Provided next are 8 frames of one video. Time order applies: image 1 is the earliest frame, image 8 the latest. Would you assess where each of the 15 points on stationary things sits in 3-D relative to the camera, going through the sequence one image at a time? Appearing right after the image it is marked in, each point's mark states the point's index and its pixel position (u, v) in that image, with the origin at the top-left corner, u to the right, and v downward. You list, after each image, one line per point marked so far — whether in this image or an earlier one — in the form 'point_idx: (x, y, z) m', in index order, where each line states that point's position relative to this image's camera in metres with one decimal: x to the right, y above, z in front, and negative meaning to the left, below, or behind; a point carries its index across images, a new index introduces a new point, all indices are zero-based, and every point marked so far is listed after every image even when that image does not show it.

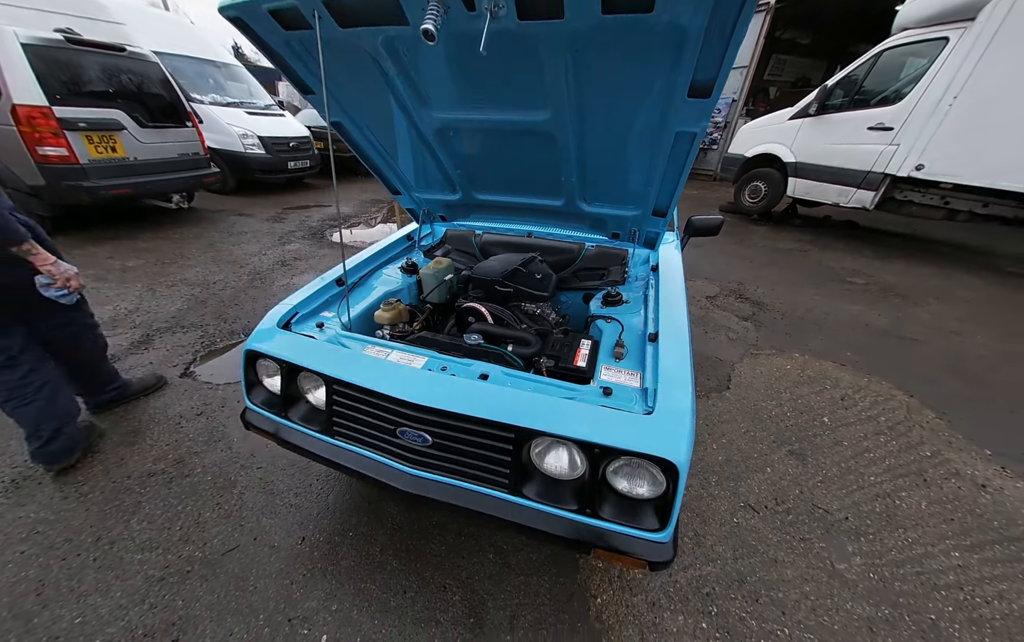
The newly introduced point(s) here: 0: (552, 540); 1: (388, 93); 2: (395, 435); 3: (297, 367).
0: (+0.1, -0.6, +1.0) m
1: (-0.4, +0.8, +1.3) m
2: (-0.4, -0.4, +1.1) m
3: (-0.7, -0.2, +1.2) m
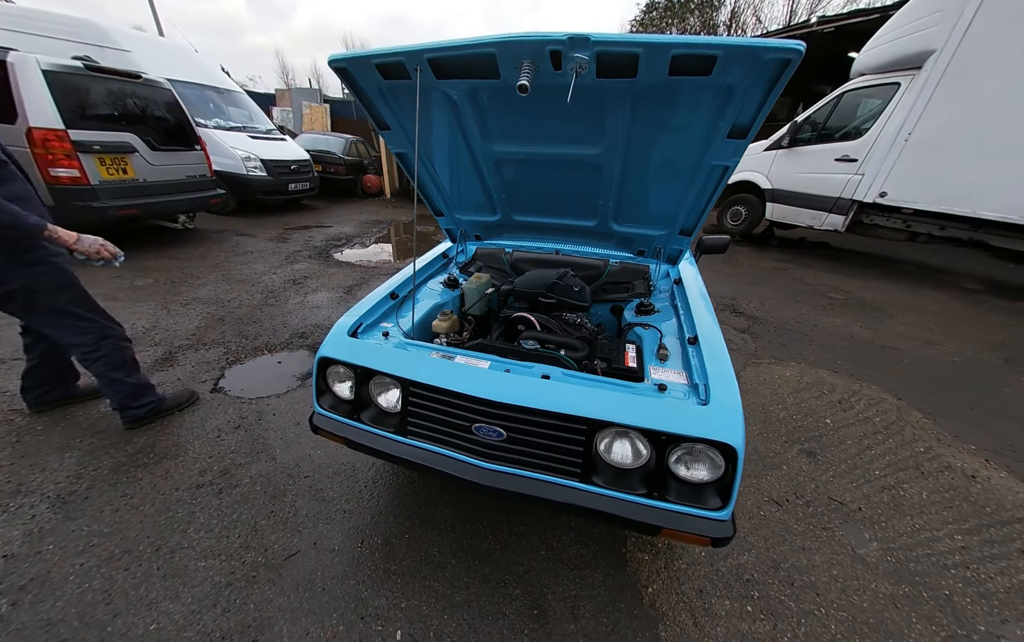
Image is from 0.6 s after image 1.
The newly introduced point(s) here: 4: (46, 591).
0: (+0.4, -0.6, +1.1) m
1: (-0.2, +0.8, +1.5) m
2: (-0.1, -0.4, +1.2) m
3: (-0.5, -0.2, +1.3) m
4: (-1.7, -1.0, +1.3) m
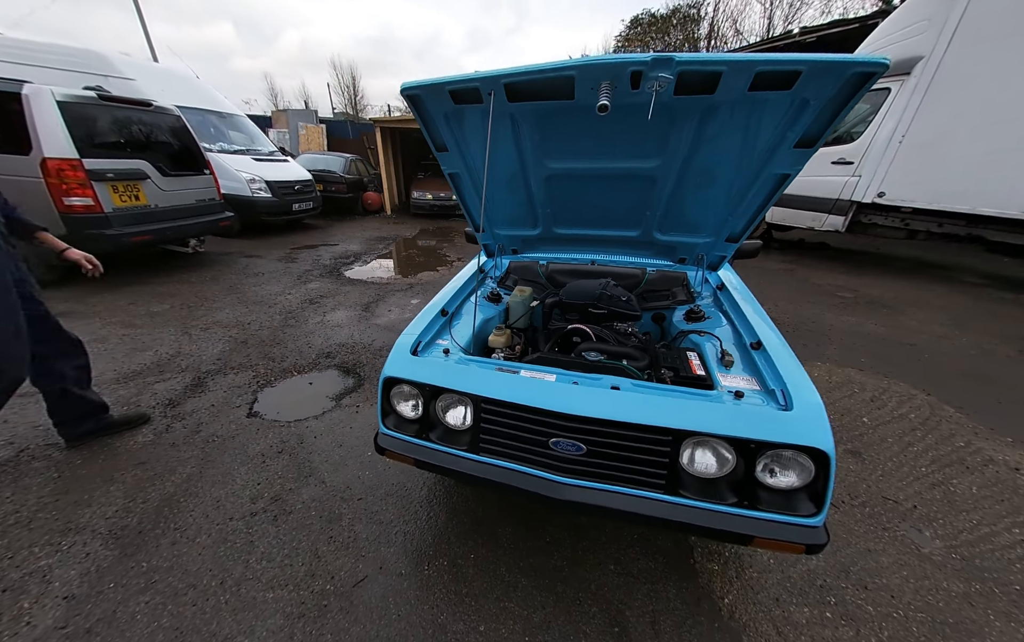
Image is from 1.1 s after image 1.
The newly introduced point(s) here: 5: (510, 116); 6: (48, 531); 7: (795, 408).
0: (+0.6, -0.7, +1.1) m
1: (0.0, +0.7, +1.5) m
2: (+0.1, -0.4, +1.2) m
3: (-0.3, -0.3, +1.3) m
4: (-1.4, -1.1, +1.2) m
5: (0.0, +0.8, +1.4) m
6: (-2.1, -0.9, +1.6) m
7: (+0.9, -0.3, +1.1) m
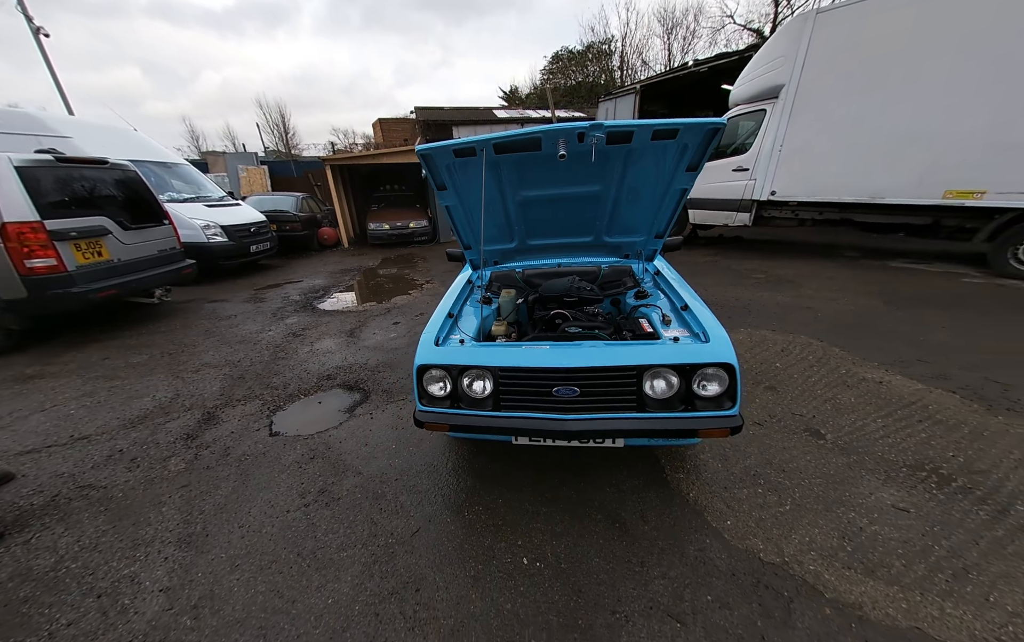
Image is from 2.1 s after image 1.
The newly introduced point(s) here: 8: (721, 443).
0: (+0.7, -0.5, +1.6) m
1: (-0.1, +0.8, +2.0) m
2: (+0.2, -0.4, +1.7) m
3: (-0.2, -0.2, +1.7) m
4: (-1.2, -1.2, +1.5) m
5: (-0.1, +0.8, +1.8) m
6: (-1.9, -1.1, +1.7) m
7: (+0.9, -0.1, +1.7) m
8: (+1.3, -0.7, +2.2) m
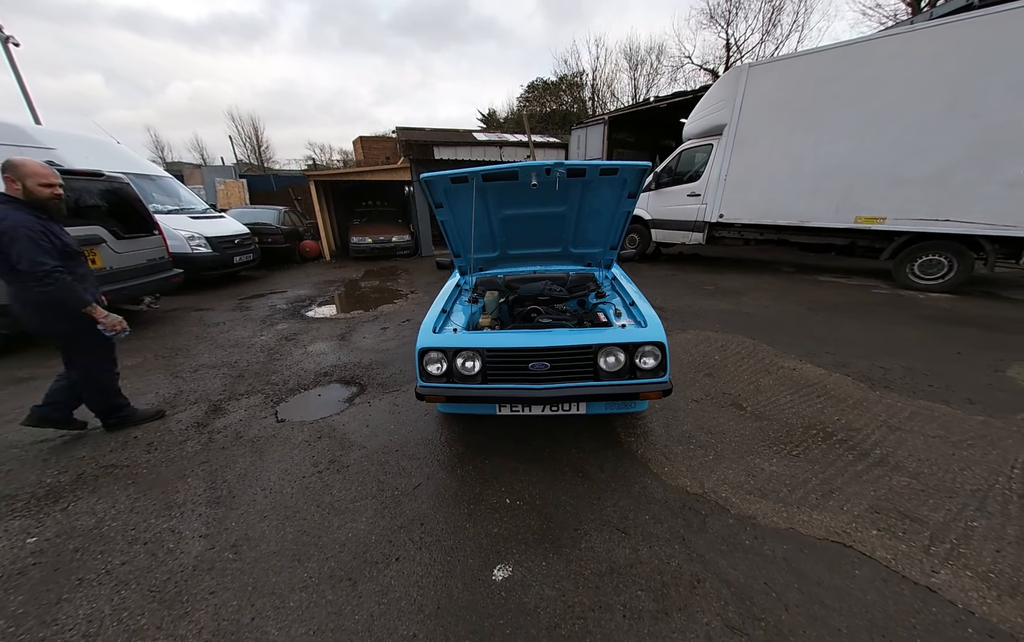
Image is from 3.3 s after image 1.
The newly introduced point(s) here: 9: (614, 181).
0: (+0.6, -0.4, +2.1) m
1: (-0.2, +0.8, +2.5) m
2: (+0.1, -0.3, +2.1) m
3: (-0.3, -0.2, +2.2) m
4: (-1.3, -1.1, +1.8) m
5: (-0.2, +0.9, +2.3) m
6: (-2.0, -1.1, +2.0) m
7: (+0.8, 0.0, +2.2) m
8: (+1.2, -0.7, +2.6) m
9: (+0.7, +0.9, +2.3) m
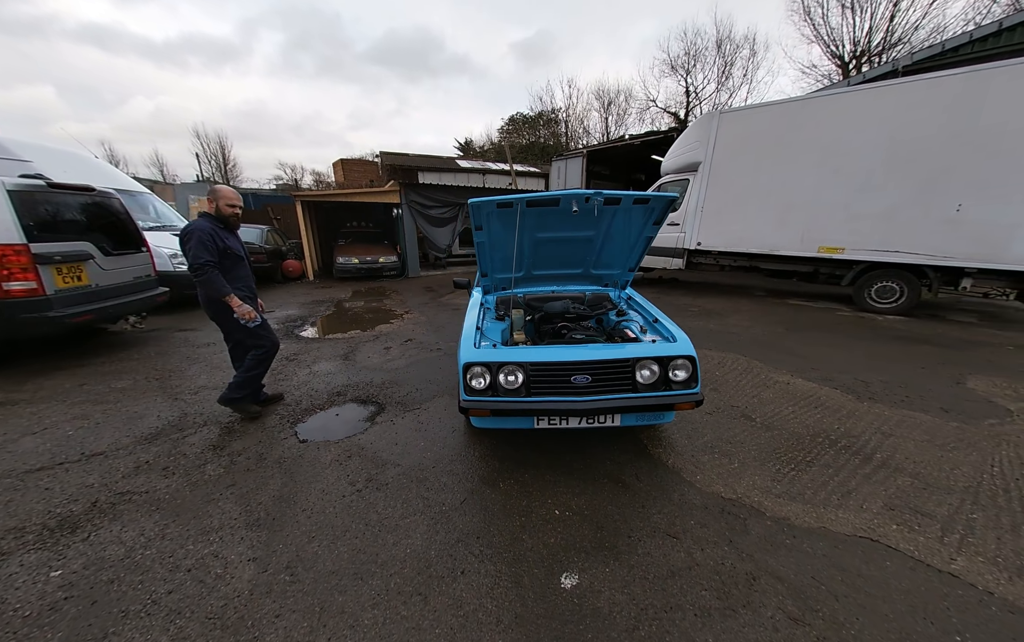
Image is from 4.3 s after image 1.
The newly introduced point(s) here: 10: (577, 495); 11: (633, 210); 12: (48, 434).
0: (+0.9, -0.5, +2.2) m
1: (0.0, +0.7, +2.6) m
2: (+0.4, -0.4, +2.2) m
3: (-0.1, -0.3, +2.2) m
4: (-1.0, -1.2, +1.7) m
5: (0.0, +0.8, +2.5) m
6: (-1.7, -1.1, +1.9) m
7: (+1.1, -0.1, +2.3) m
8: (+1.4, -0.8, +2.8) m
9: (+1.0, +0.8, +2.6) m
10: (+0.4, -1.1, +2.1) m
11: (+0.9, +0.8, +2.6) m
12: (-3.6, -0.9, +2.7) m
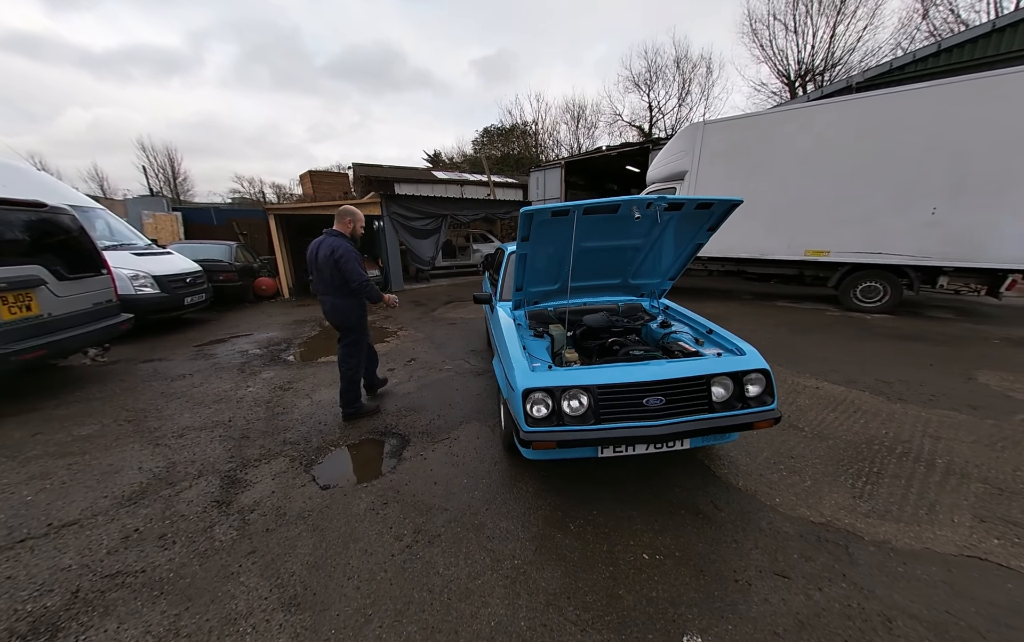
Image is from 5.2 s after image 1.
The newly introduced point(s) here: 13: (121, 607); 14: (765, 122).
0: (+1.3, -0.6, +2.0) m
1: (+0.4, +0.6, +2.4) m
2: (+0.7, -0.5, +2.0) m
3: (+0.3, -0.4, +2.0) m
4: (-0.5, -1.3, +1.4) m
5: (+0.4, +0.6, +2.3) m
6: (-1.3, -1.3, +1.5) m
7: (+1.5, -0.2, +2.2) m
8: (+1.7, -0.9, +2.7) m
9: (+1.3, +0.7, +2.5) m
10: (+0.8, -1.2, +1.9) m
11: (+1.2, +0.7, +2.4) m
12: (-3.3, -1.2, +2.2) m
13: (-1.8, -1.3, +1.6) m
14: (+4.8, +3.8, +6.6) m
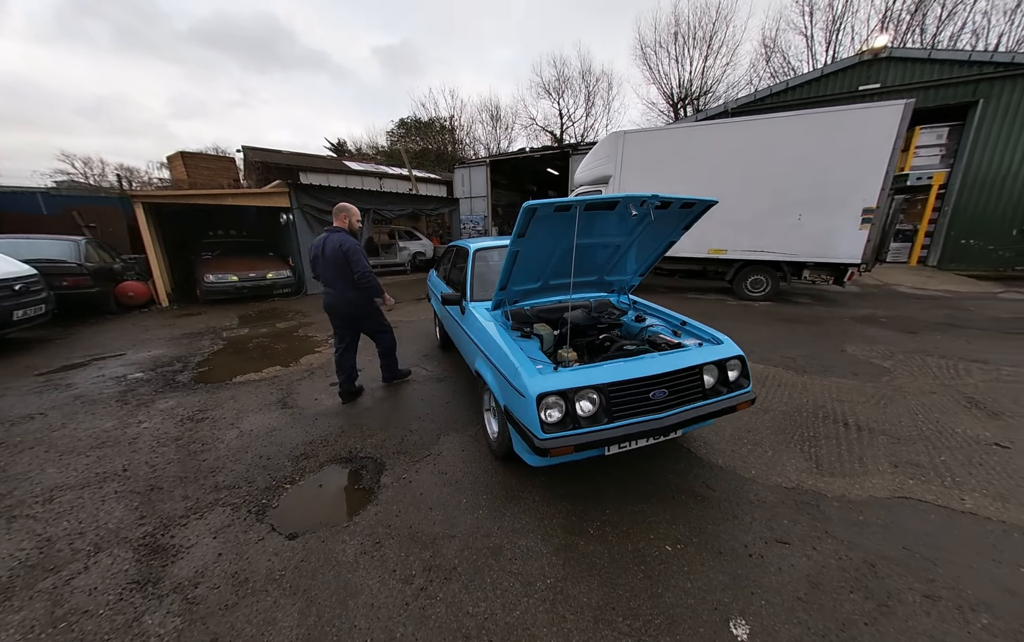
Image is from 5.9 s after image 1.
0: (+1.3, -0.6, +2.2) m
1: (+0.3, +0.6, +2.3) m
2: (+0.8, -0.5, +2.1) m
3: (+0.4, -0.4, +1.9) m
4: (-0.3, -1.4, +1.2) m
5: (+0.3, +0.7, +2.2) m
6: (-1.0, -1.4, +1.1) m
7: (+1.4, -0.2, +2.4) m
8: (+1.6, -0.9, +2.9) m
9: (+1.1, +0.8, +2.6) m
10: (+0.9, -1.1, +2.0) m
11: (+1.1, +0.8, +2.5) m
12: (-3.1, -1.3, +1.3) m
13: (-1.5, -1.4, +1.1) m
14: (+3.5, +4.0, +7.4) m
